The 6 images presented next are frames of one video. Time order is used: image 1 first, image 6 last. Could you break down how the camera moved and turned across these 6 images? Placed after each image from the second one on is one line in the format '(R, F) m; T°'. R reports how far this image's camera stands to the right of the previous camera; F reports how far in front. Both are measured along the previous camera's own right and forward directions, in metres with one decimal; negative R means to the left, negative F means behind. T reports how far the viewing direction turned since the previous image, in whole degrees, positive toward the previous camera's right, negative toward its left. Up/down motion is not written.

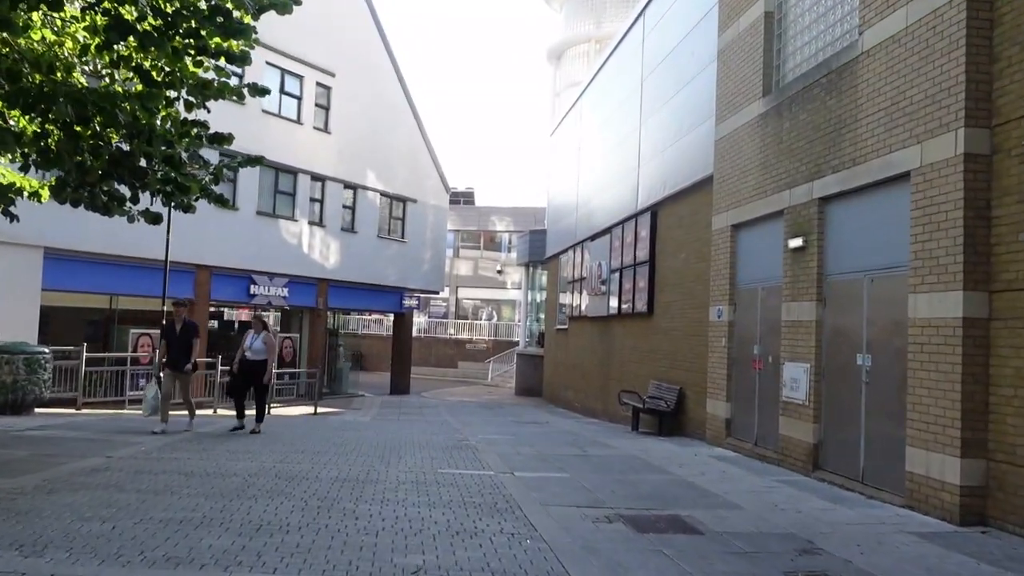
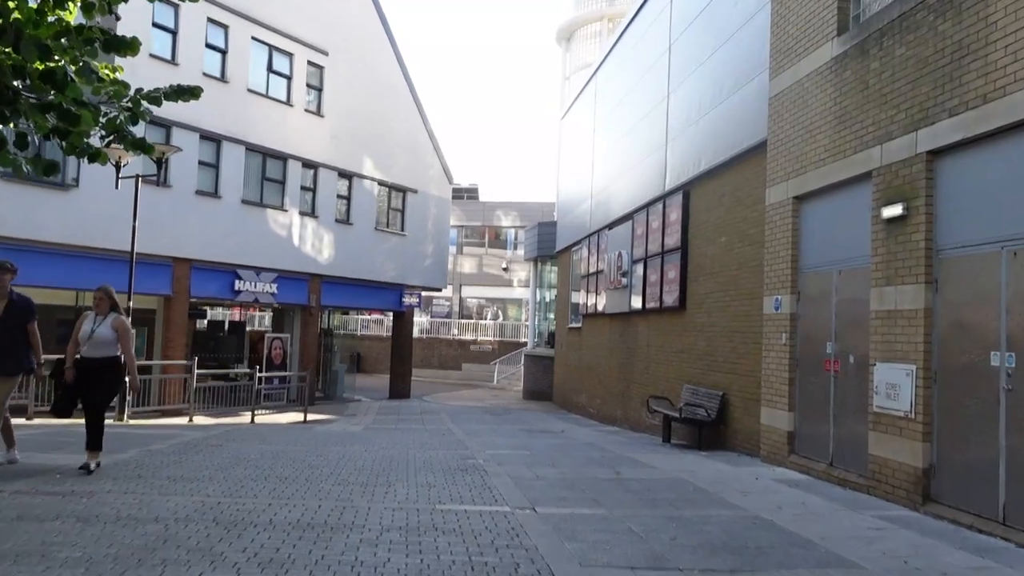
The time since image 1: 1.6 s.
(-0.1, +2.2) m; 0°
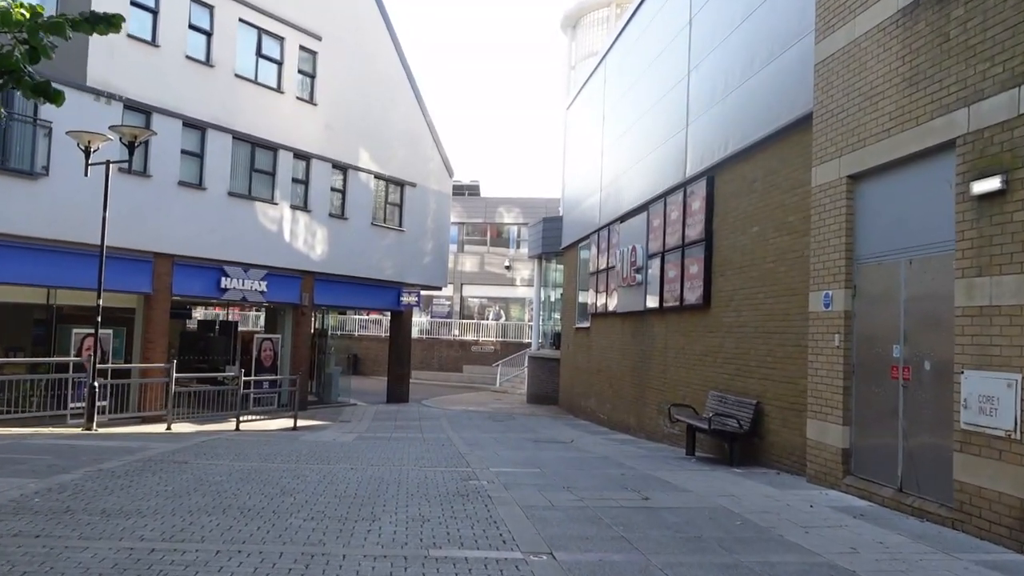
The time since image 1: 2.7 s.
(0.0, +1.4) m; 0°
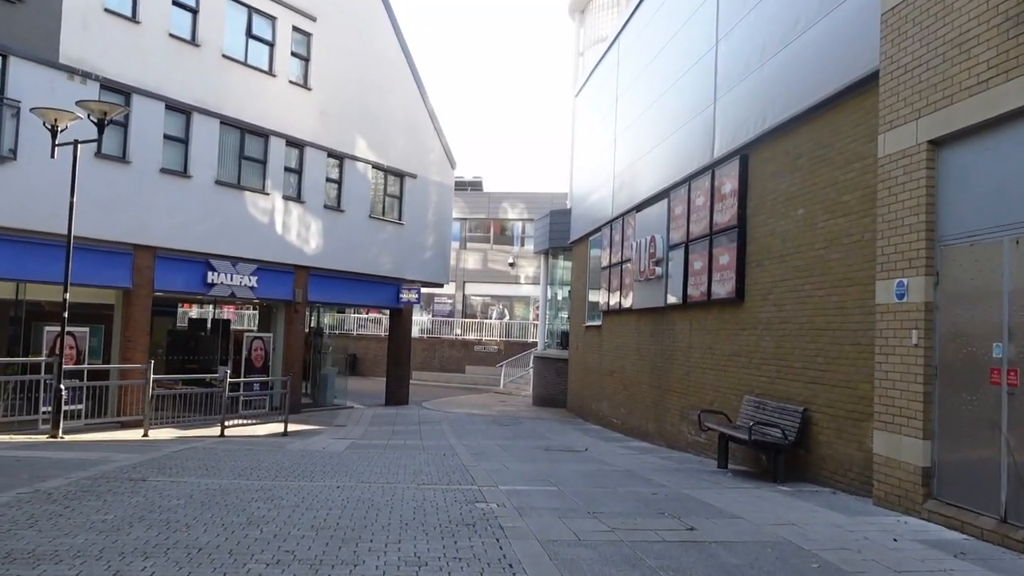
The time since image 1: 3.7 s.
(-0.1, +1.4) m; 0°
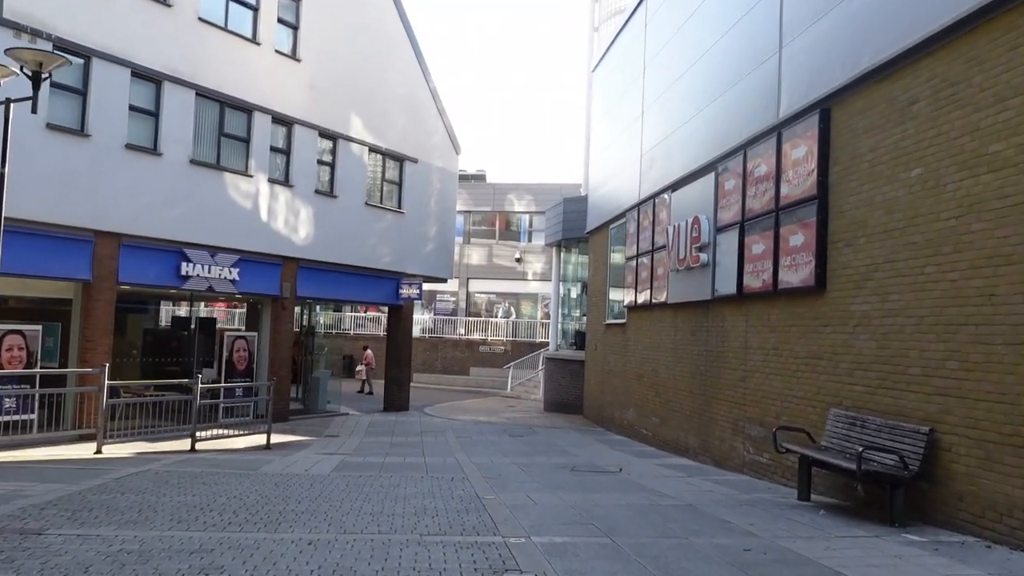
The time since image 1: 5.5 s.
(-0.1, +2.4) m; 0°
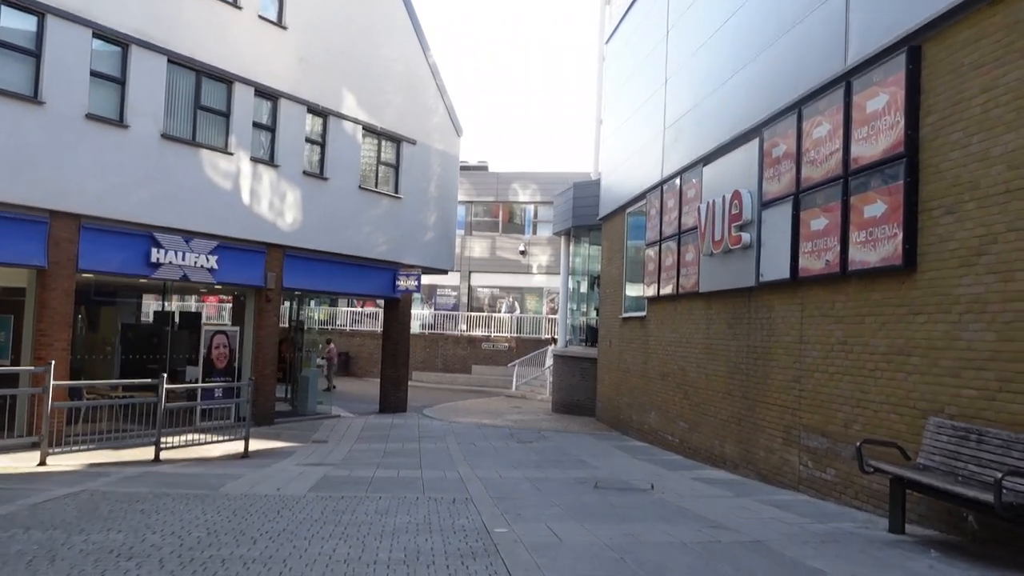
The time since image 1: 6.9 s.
(-0.1, +1.9) m; 0°
